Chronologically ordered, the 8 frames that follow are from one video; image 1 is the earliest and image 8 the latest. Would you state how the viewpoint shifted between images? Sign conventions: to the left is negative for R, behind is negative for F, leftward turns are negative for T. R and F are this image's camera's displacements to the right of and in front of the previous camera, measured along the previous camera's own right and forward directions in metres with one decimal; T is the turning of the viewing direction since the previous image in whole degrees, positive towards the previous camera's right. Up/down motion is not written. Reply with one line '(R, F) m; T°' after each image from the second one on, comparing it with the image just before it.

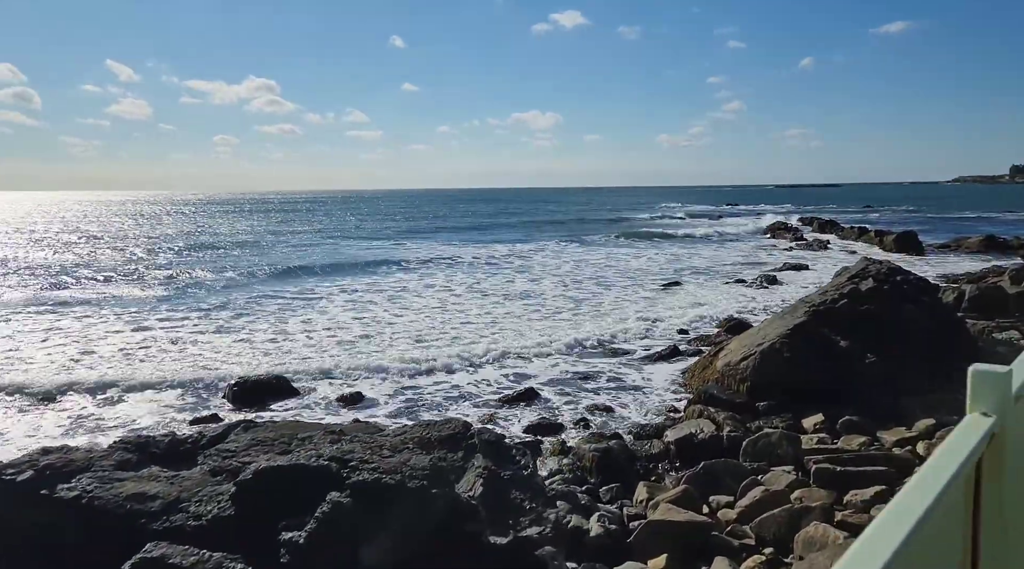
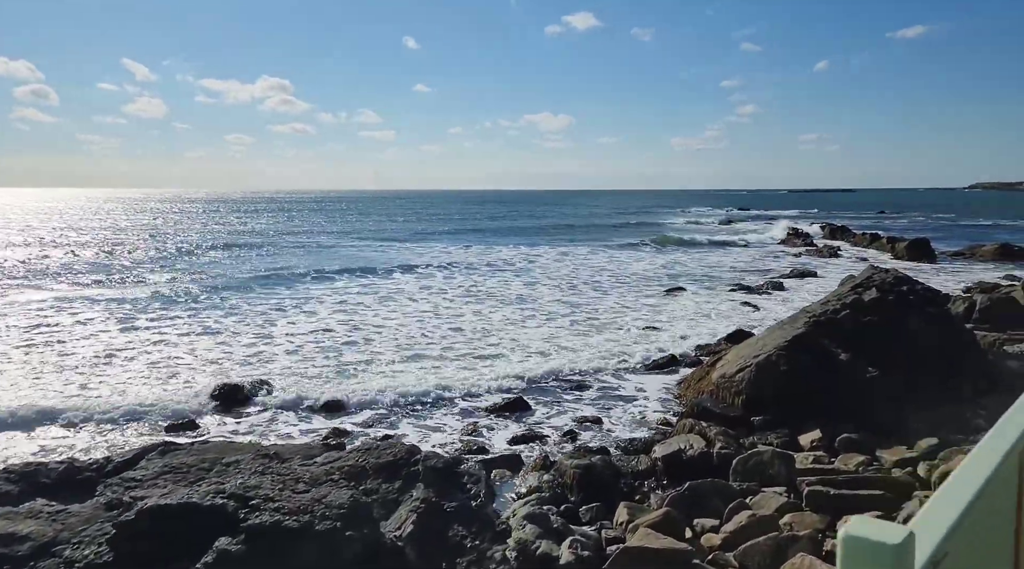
(+0.3, +0.4) m; -1°
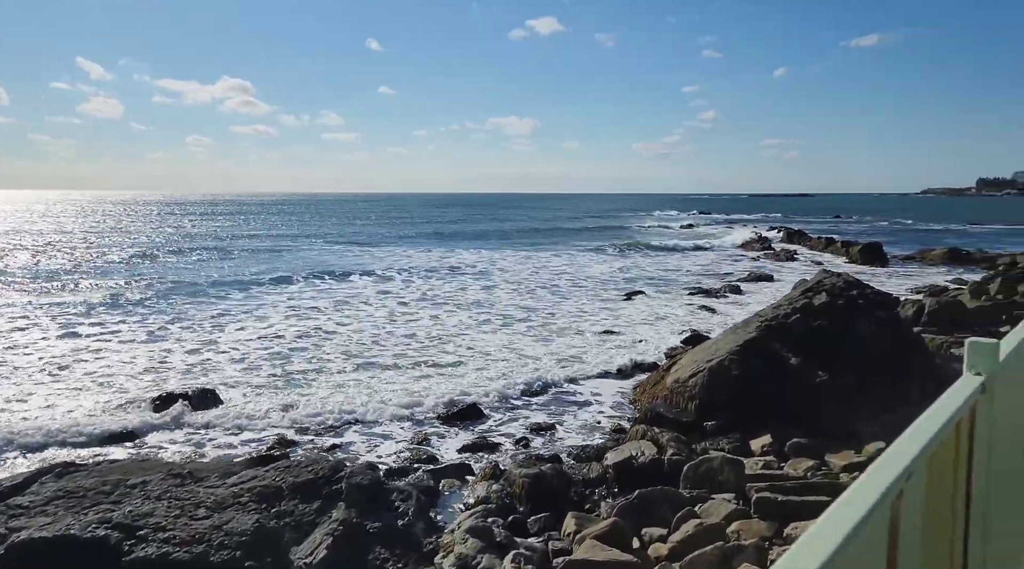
(+0.2, +0.2) m; +3°
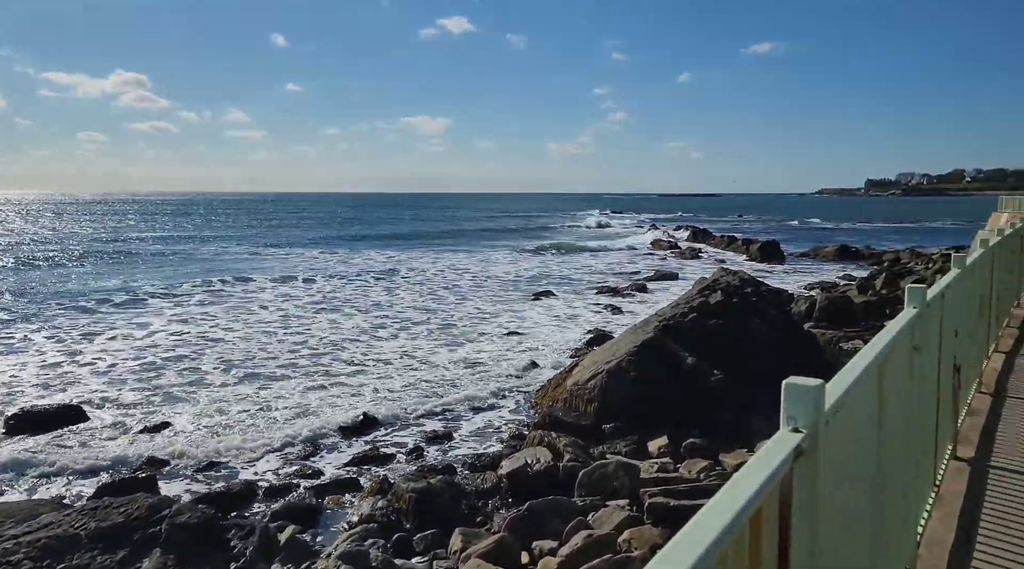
(+0.3, +0.4) m; +6°
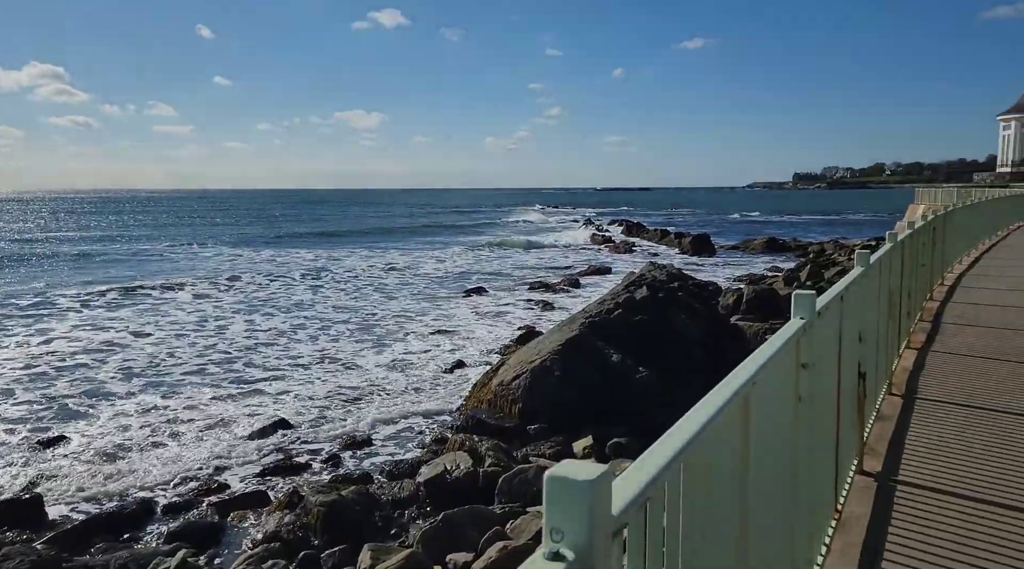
(+0.3, +0.3) m; +5°
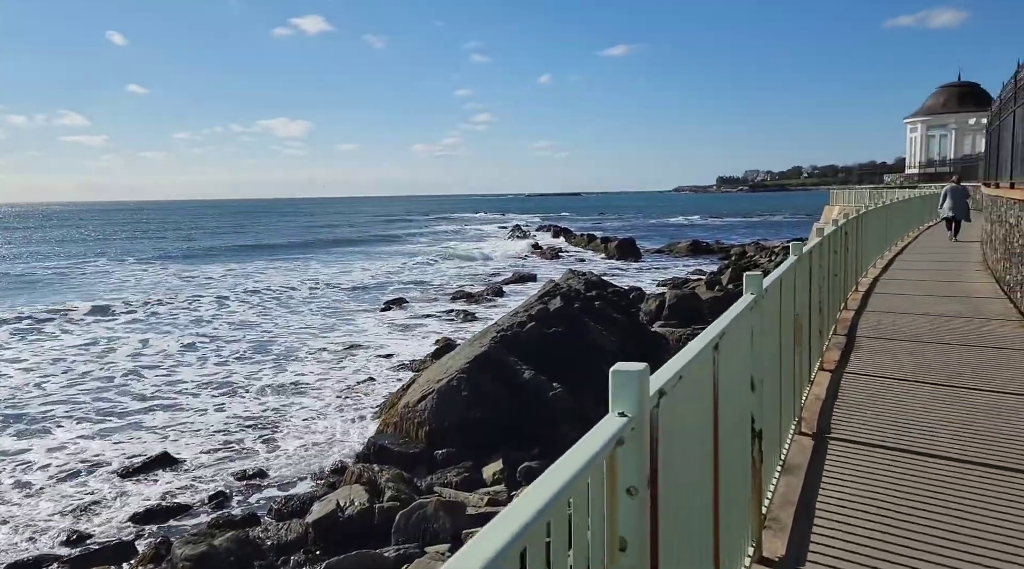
(+0.4, +0.7) m; +5°
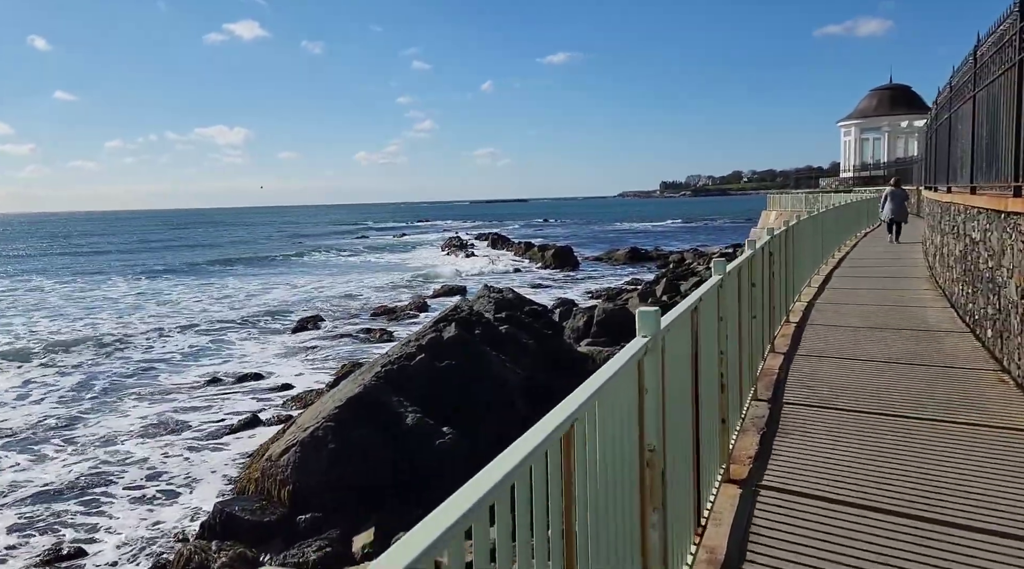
(+0.8, +1.5) m; +4°
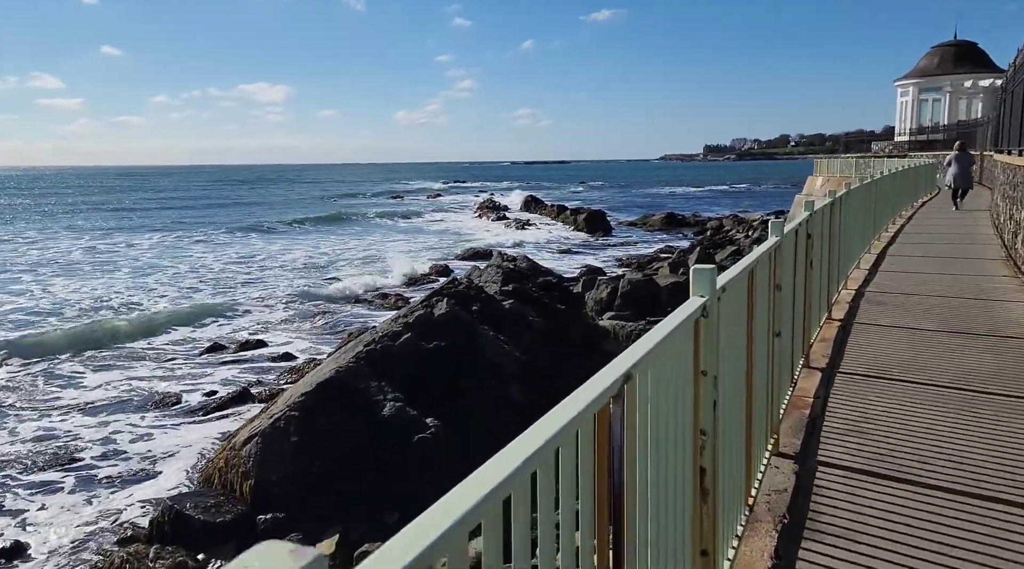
(+0.4, +1.1) m; -3°
